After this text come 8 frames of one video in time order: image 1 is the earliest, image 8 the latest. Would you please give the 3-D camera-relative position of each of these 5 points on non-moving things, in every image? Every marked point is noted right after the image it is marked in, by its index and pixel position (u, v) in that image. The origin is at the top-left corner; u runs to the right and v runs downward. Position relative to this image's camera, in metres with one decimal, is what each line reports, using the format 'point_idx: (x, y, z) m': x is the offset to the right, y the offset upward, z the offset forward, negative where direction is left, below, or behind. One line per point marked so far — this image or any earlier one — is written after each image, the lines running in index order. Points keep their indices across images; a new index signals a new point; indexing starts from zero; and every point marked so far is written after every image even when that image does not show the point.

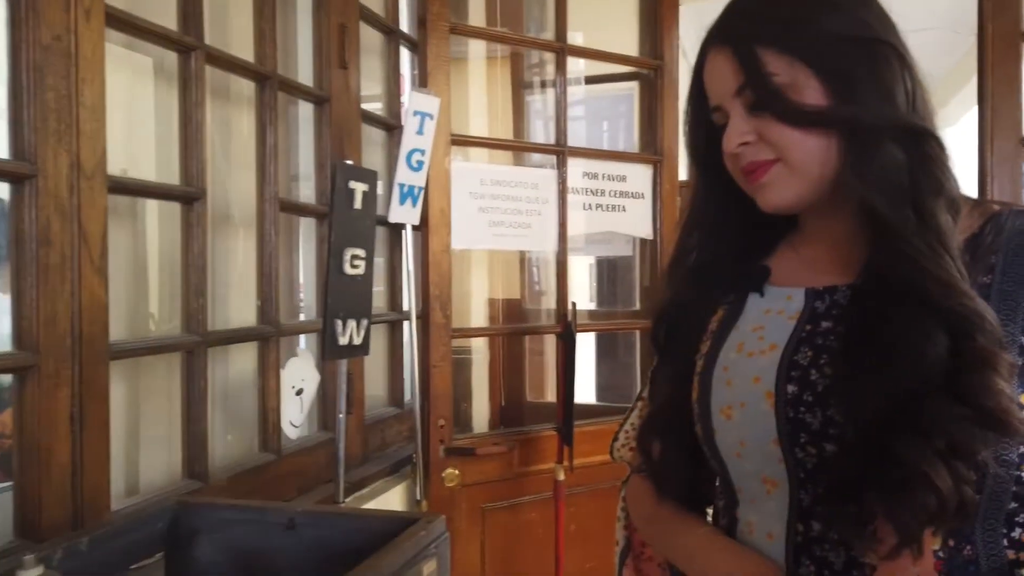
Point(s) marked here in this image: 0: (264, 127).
0: (-0.4, +0.3, +1.3) m
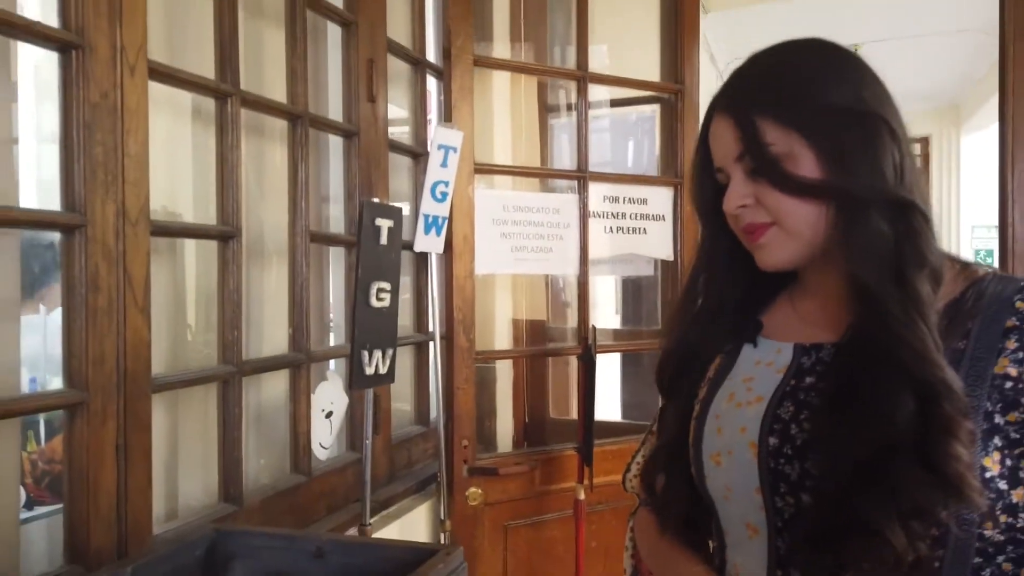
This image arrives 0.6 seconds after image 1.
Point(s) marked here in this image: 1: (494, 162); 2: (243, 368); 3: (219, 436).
0: (-0.4, +0.2, +1.4) m
1: (0.0, +0.3, +1.8) m
2: (-0.4, -0.1, +1.2) m
3: (-0.5, -0.2, +1.2) m
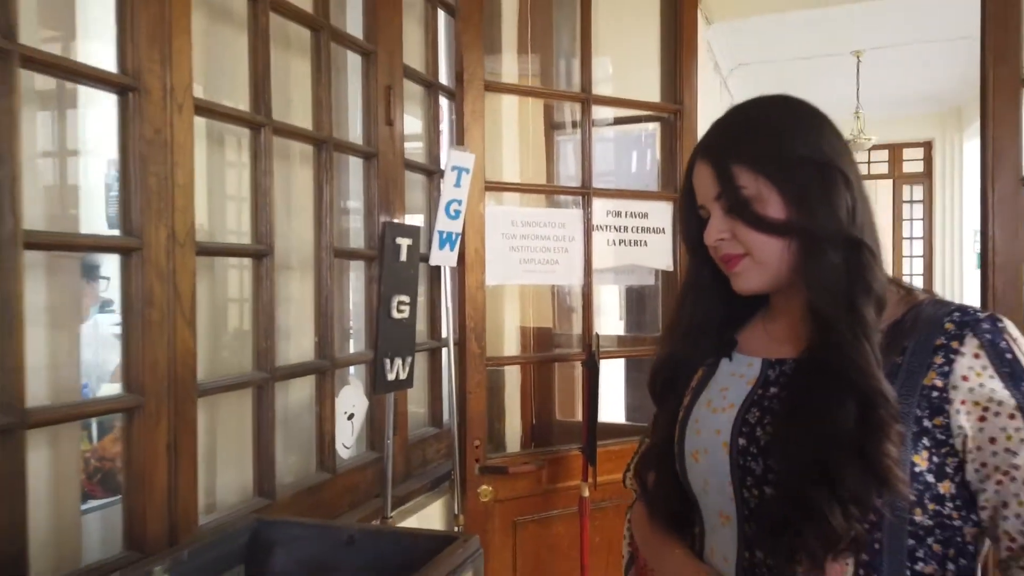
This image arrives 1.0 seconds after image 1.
0: (-0.4, +0.2, +1.5) m
1: (0.0, +0.3, +1.9) m
2: (-0.4, -0.2, +1.3) m
3: (-0.4, -0.3, +1.3) m
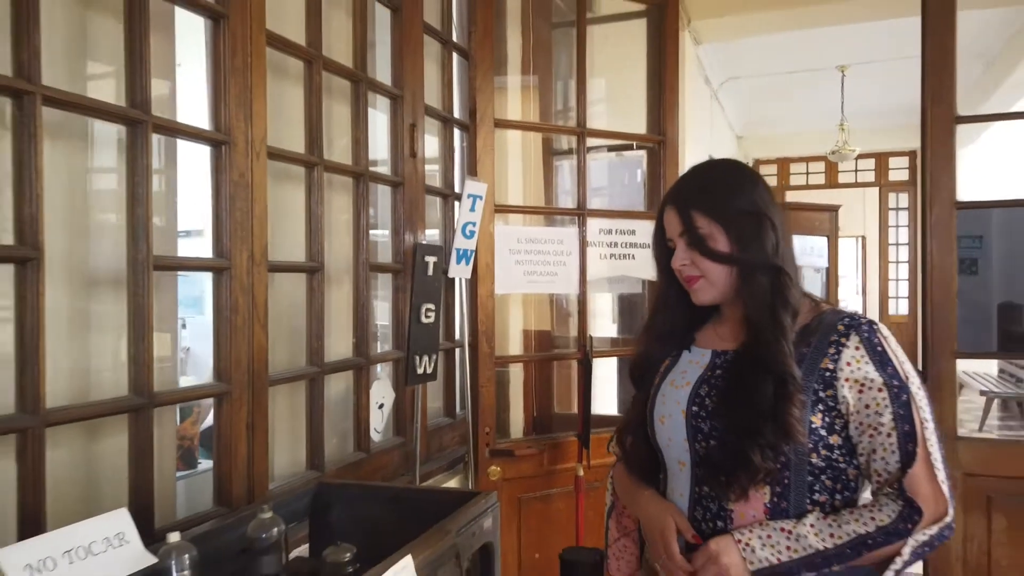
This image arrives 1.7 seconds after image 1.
0: (-0.4, +0.2, +1.8) m
1: (0.0, +0.2, +2.2) m
2: (-0.4, -0.2, +1.6) m
3: (-0.4, -0.3, +1.6) m
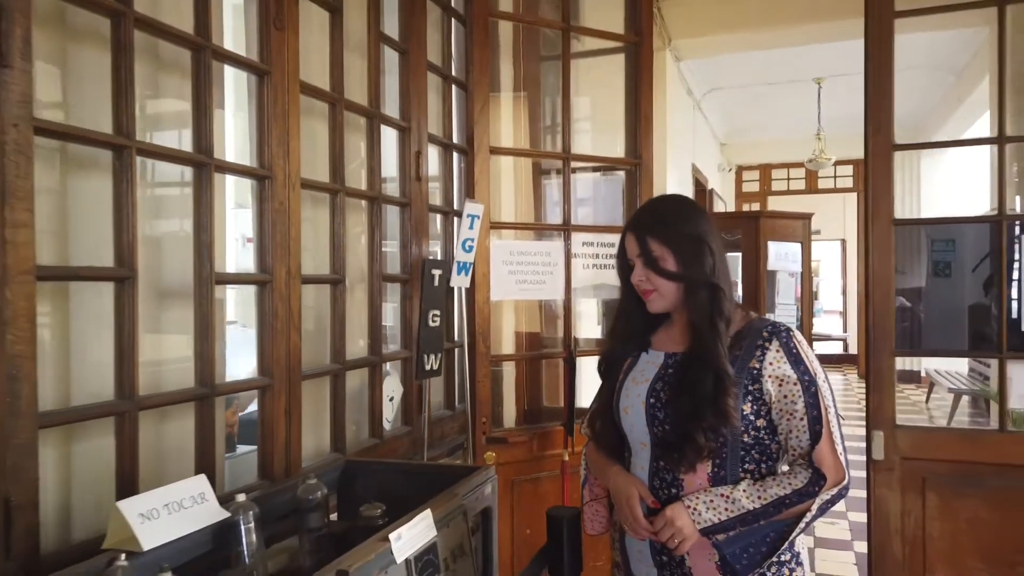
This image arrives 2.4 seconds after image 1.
0: (-0.4, +0.2, +2.0) m
1: (0.0, +0.2, +2.4) m
2: (-0.4, -0.2, +1.9) m
3: (-0.4, -0.3, +1.9) m
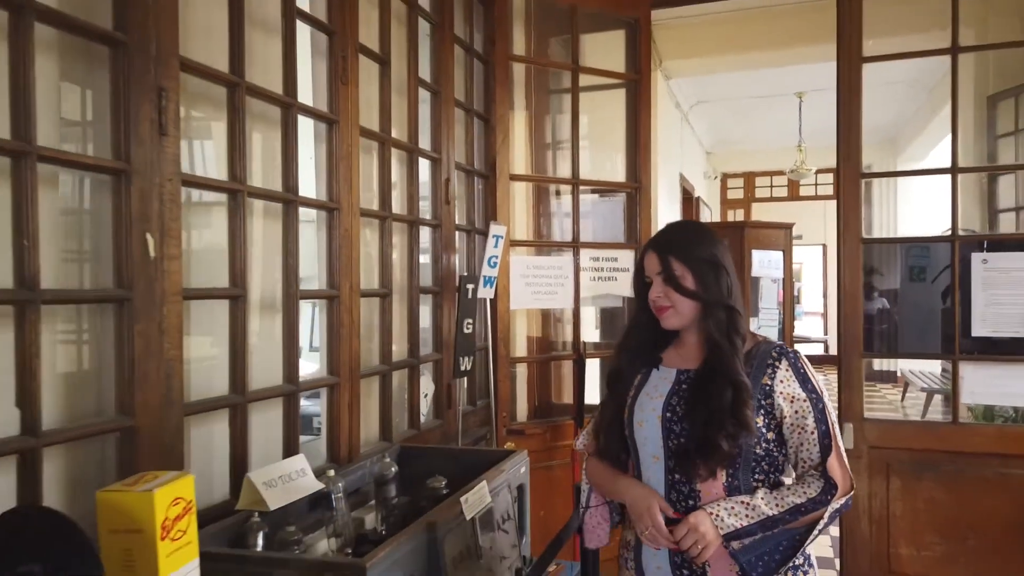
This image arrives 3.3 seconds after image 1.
0: (-0.3, +0.1, +2.3) m
1: (0.0, +0.2, +2.7) m
2: (-0.3, -0.2, +2.2) m
3: (-0.4, -0.3, +2.2) m
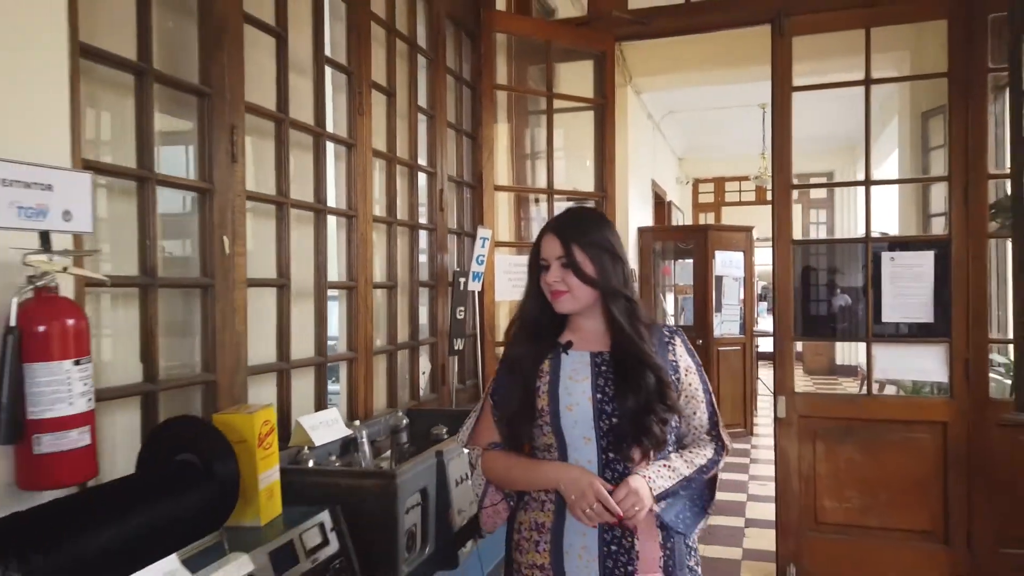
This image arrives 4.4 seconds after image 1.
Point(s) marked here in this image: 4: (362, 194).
0: (-0.4, +0.1, +2.8) m
1: (0.0, +0.2, +3.2) m
2: (-0.4, -0.2, +2.6) m
3: (-0.4, -0.3, +2.6) m
4: (-0.5, +0.3, +2.3) m
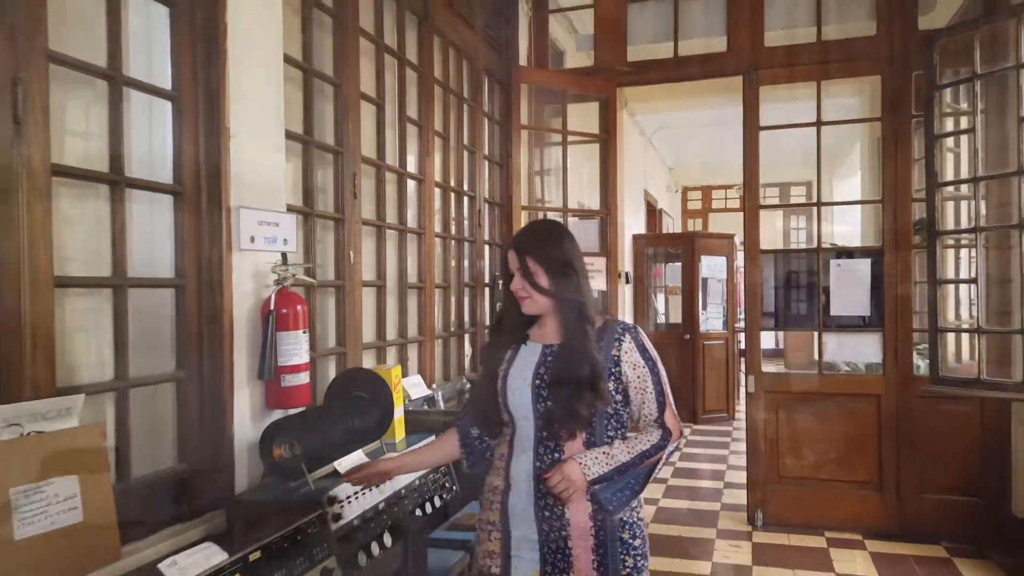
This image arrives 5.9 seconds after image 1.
0: (-0.3, +0.1, +3.5) m
1: (+0.1, +0.2, +3.9) m
2: (-0.3, -0.2, +3.3) m
3: (-0.3, -0.3, +3.3) m
4: (-0.3, +0.3, +3.1) m
